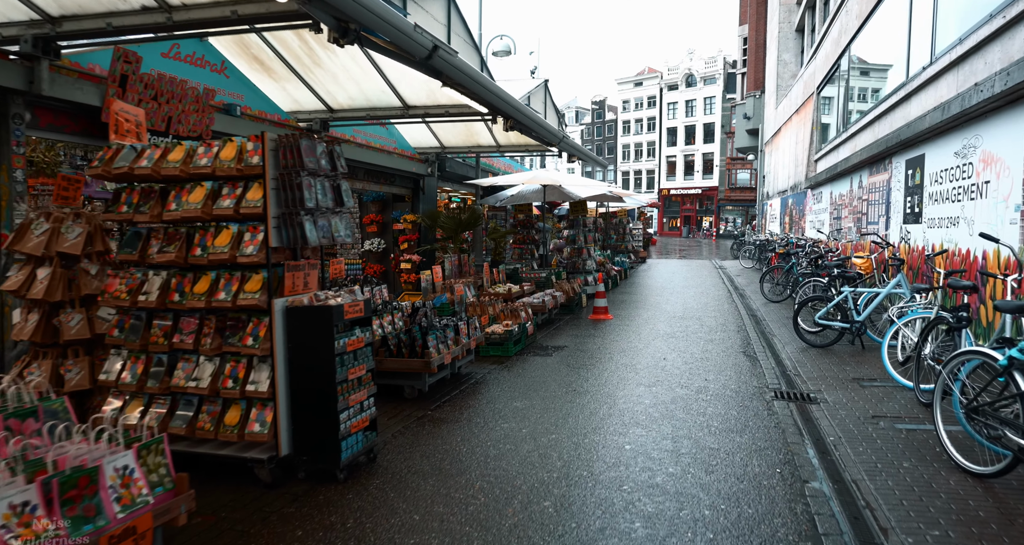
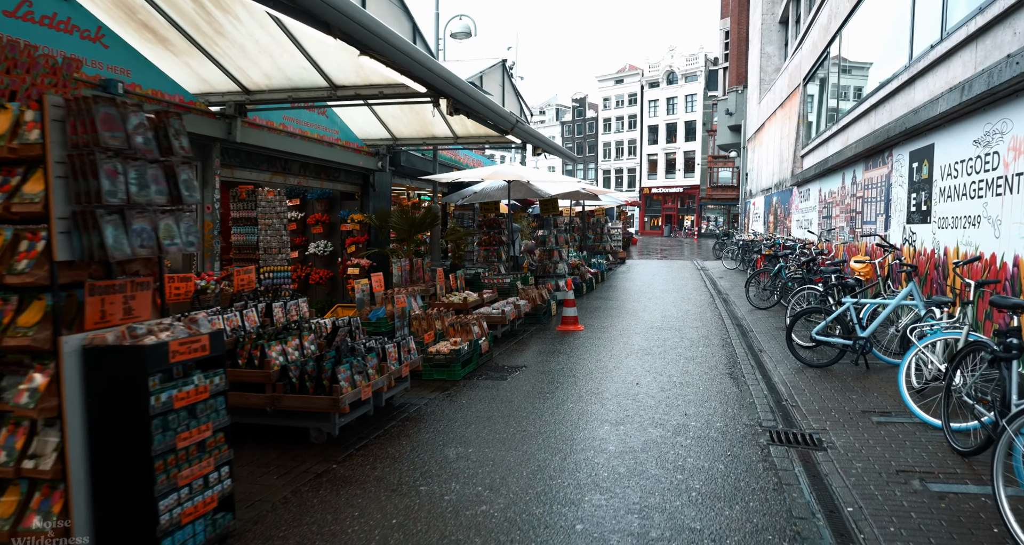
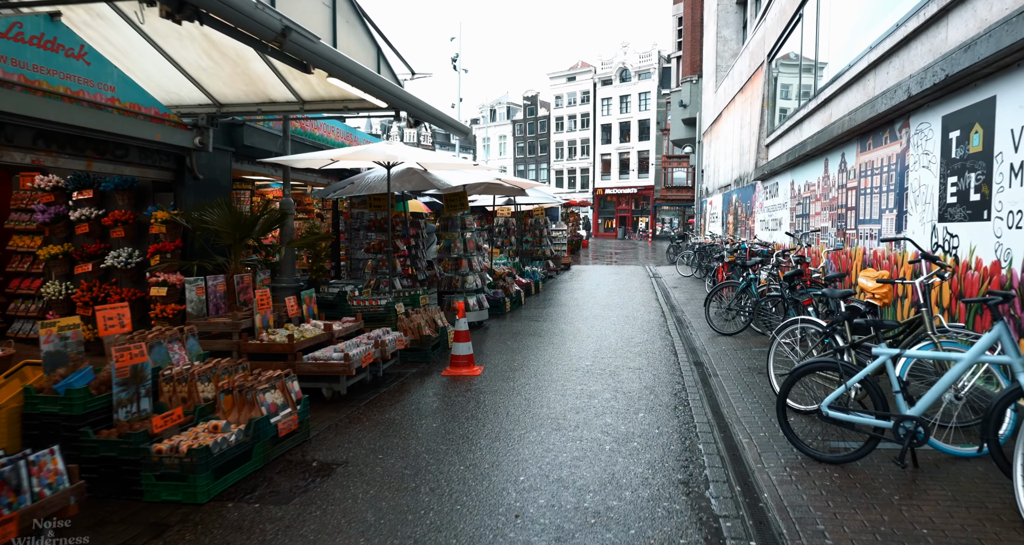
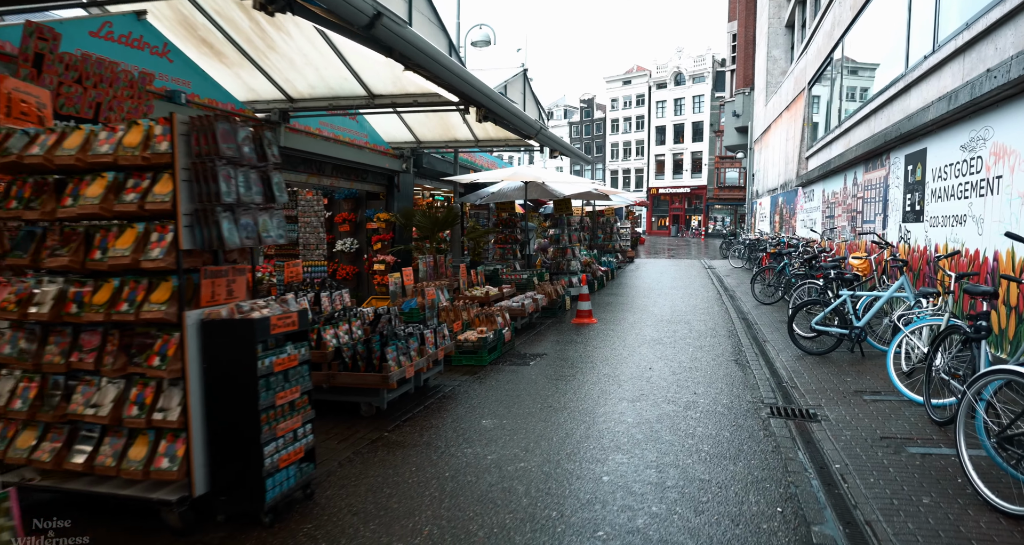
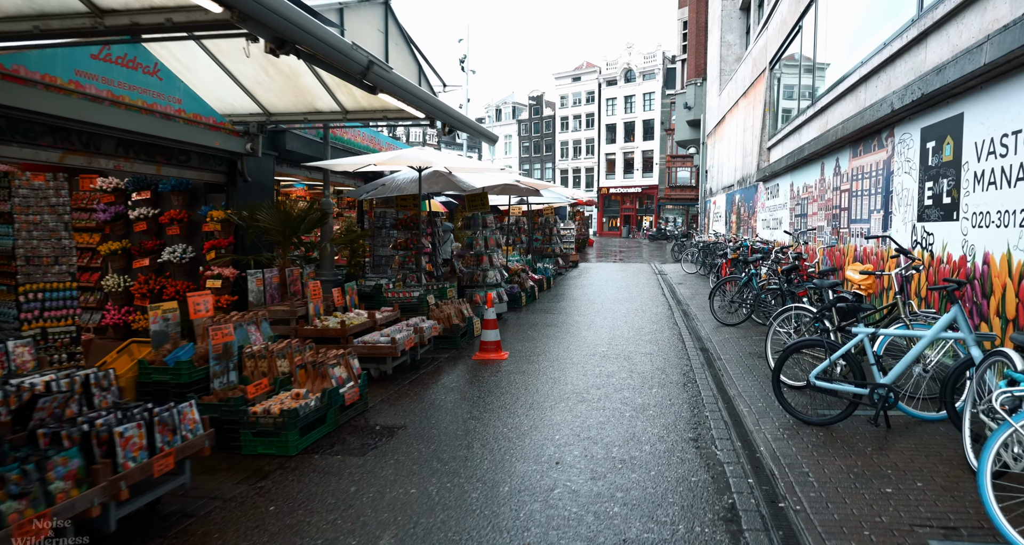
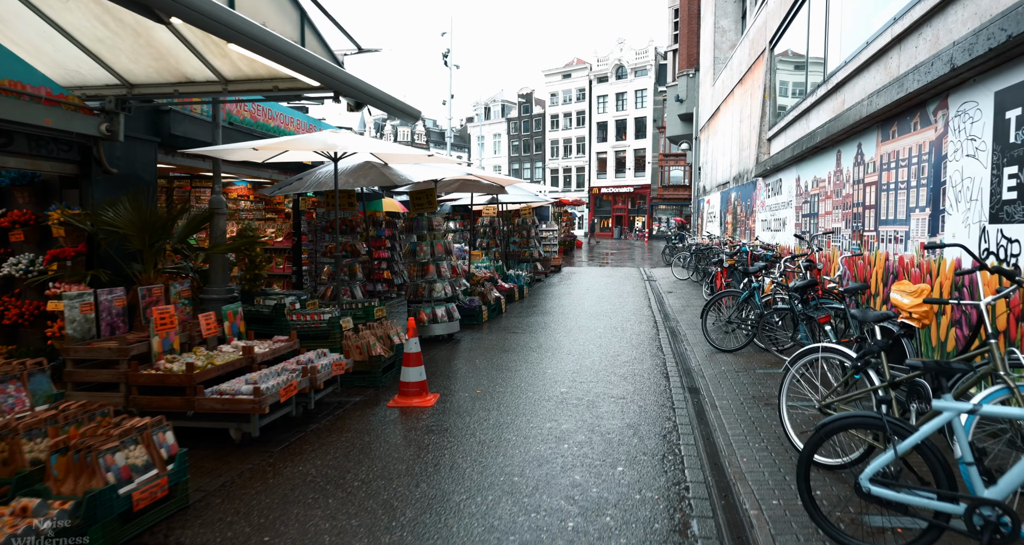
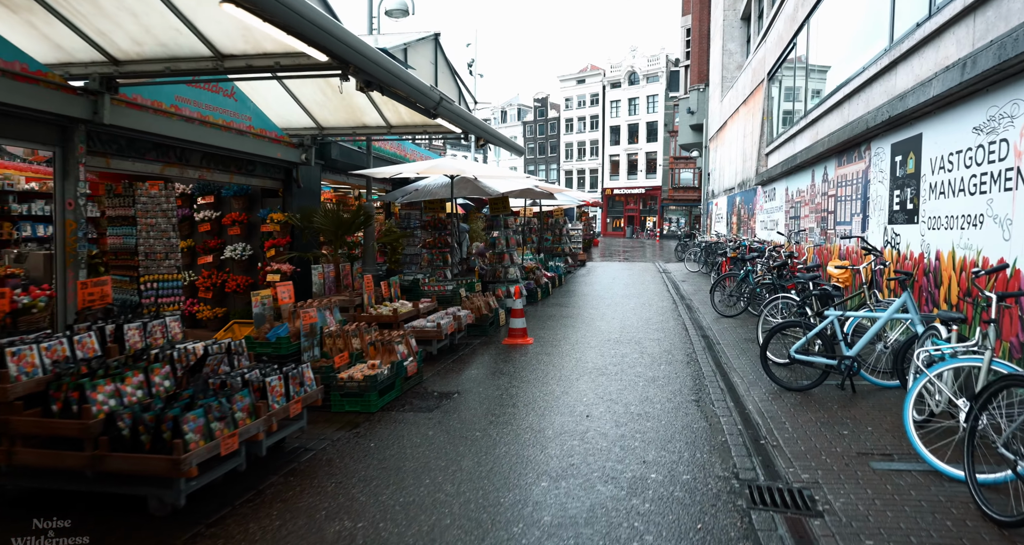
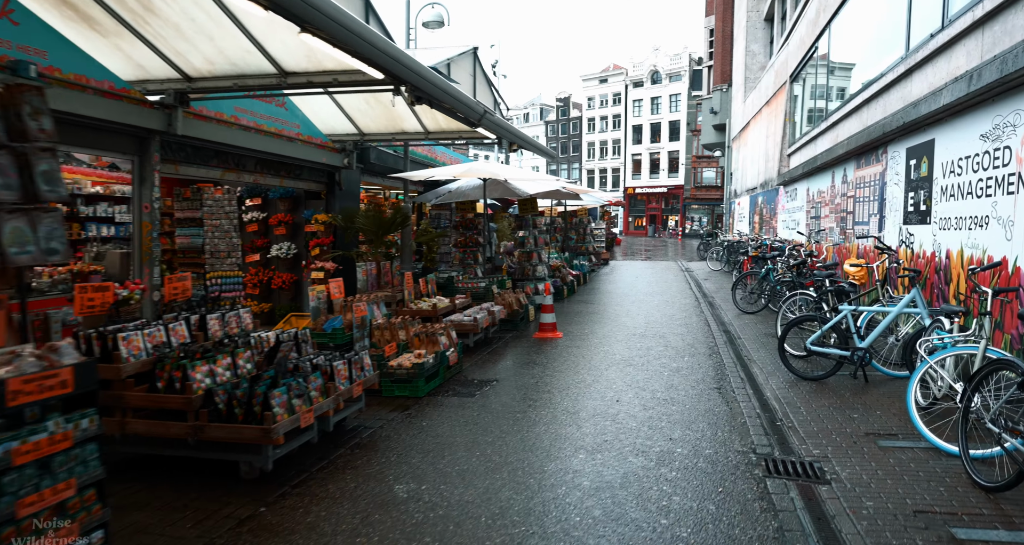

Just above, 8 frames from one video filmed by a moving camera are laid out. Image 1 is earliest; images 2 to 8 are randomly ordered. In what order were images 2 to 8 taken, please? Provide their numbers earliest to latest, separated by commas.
4, 2, 8, 7, 5, 3, 6
